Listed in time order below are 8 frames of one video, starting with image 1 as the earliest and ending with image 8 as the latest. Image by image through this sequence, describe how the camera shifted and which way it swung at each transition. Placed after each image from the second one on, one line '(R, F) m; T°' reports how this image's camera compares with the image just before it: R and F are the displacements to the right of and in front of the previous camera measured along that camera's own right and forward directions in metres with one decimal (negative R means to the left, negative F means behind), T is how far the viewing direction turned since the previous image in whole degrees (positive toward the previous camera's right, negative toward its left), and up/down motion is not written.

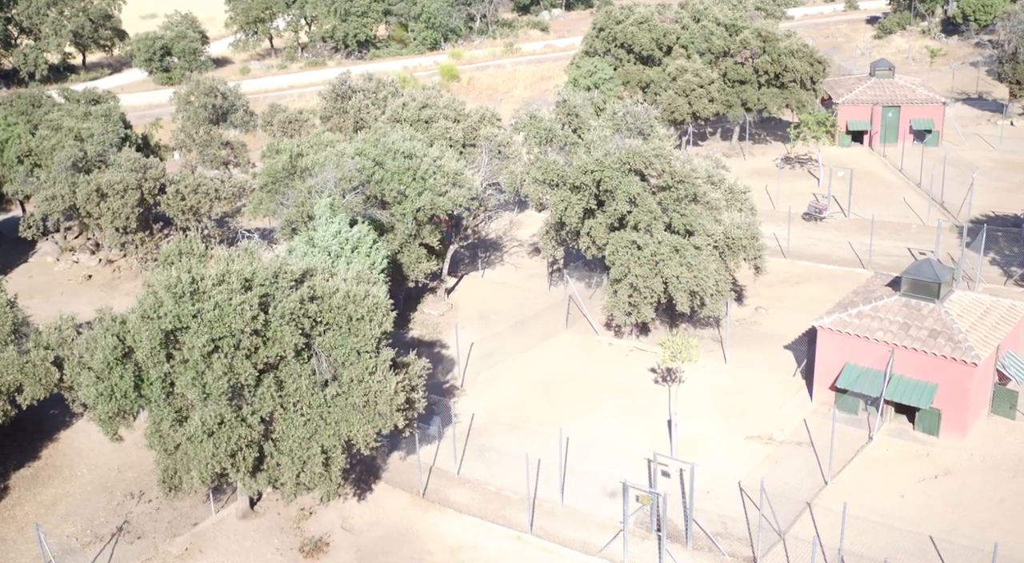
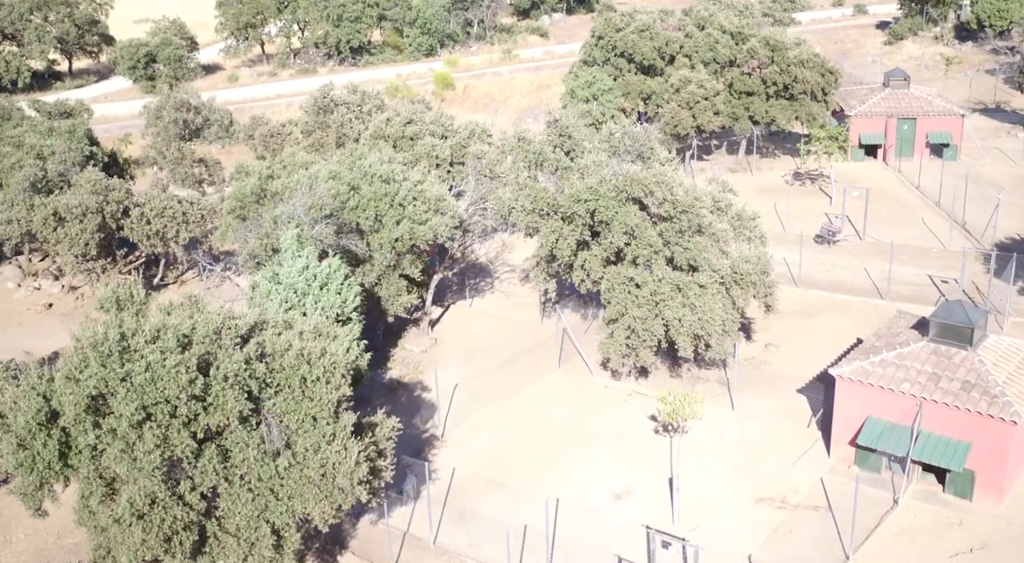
(+0.6, +3.5) m; 0°
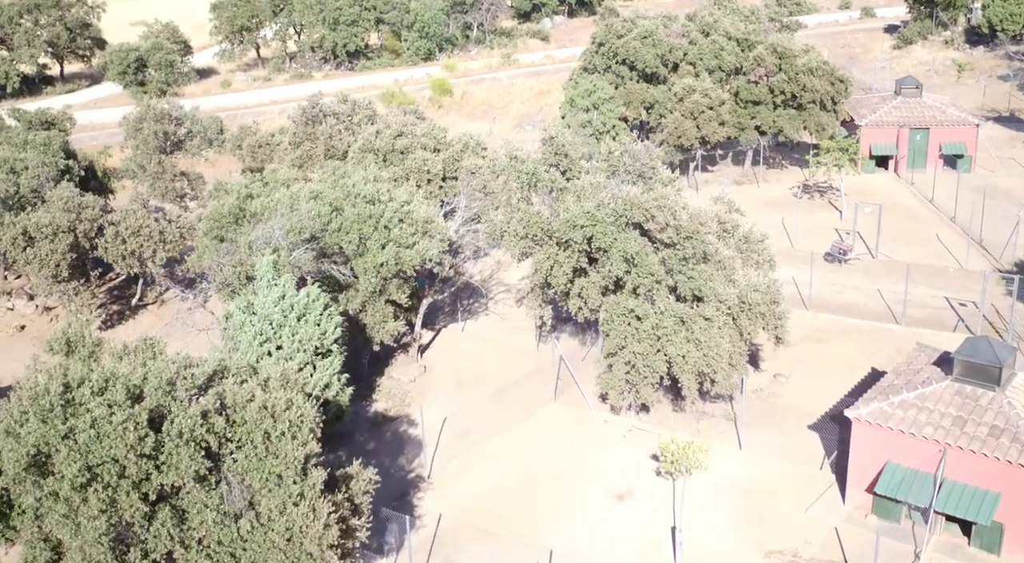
(+0.4, +2.3) m; 0°
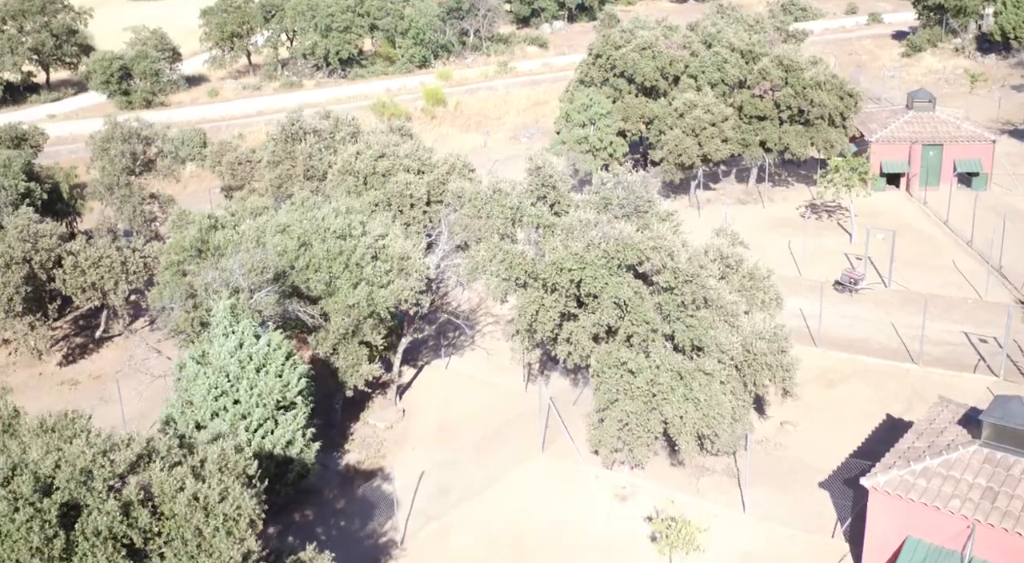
(+0.6, +2.9) m; 0°
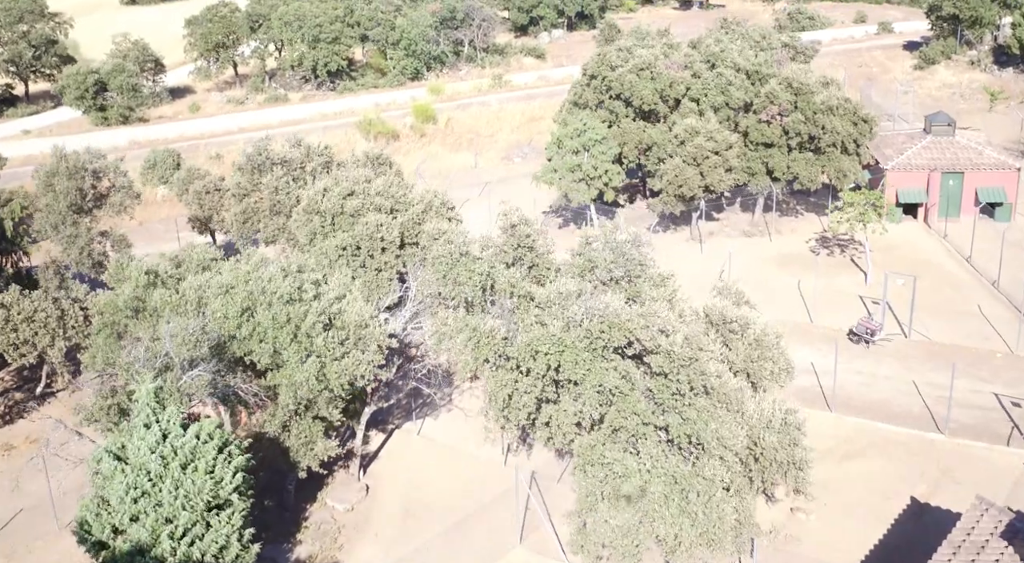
(+0.8, +4.0) m; 0°
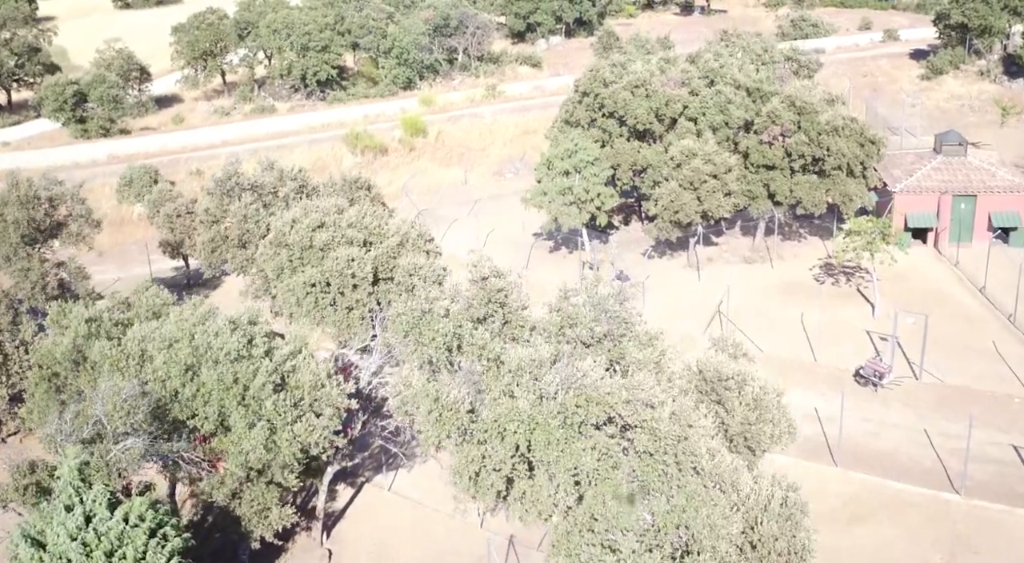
(+0.8, +2.8) m; 0°
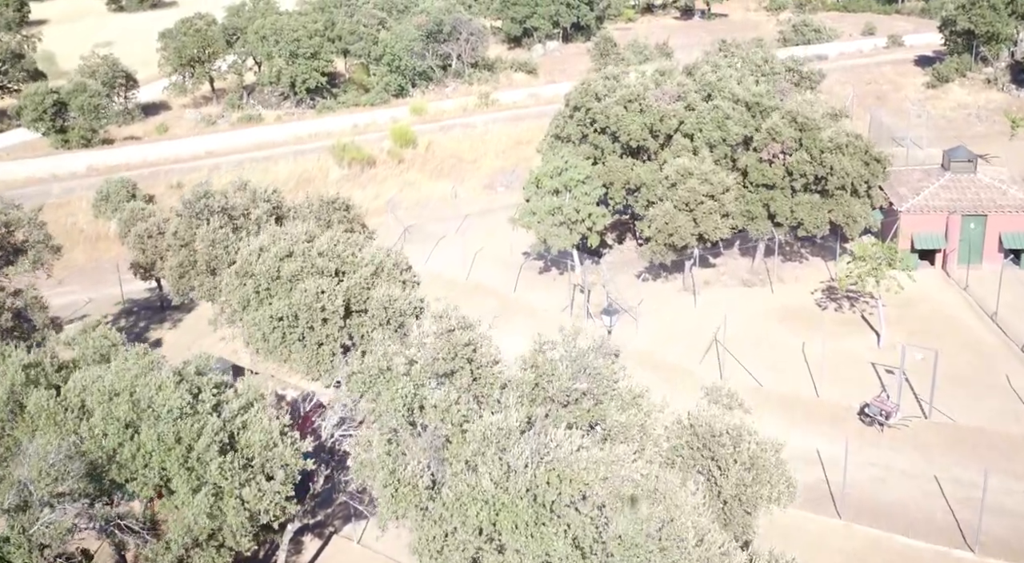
(+0.7, +2.4) m; 0°
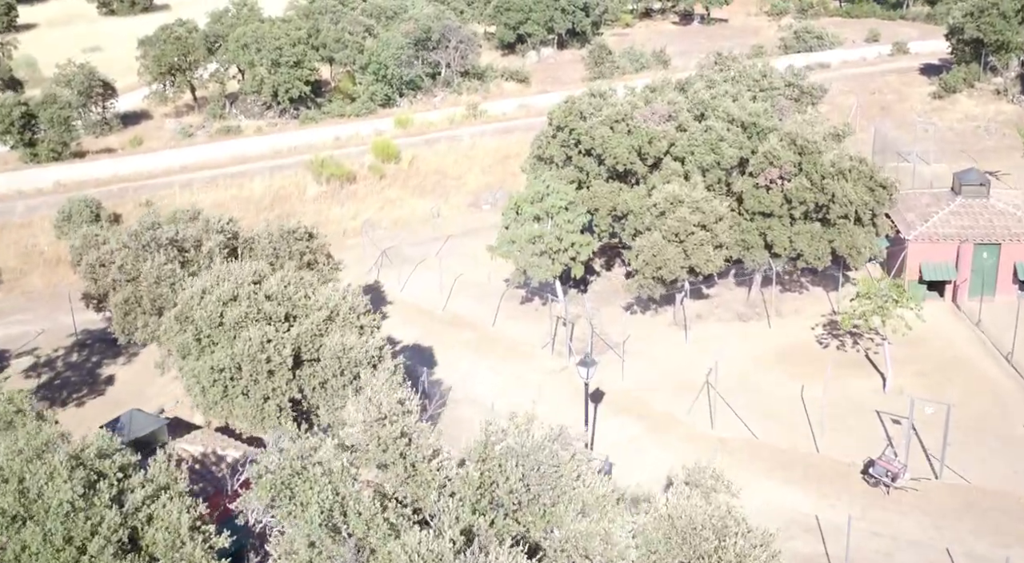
(+1.1, +3.3) m; 0°
